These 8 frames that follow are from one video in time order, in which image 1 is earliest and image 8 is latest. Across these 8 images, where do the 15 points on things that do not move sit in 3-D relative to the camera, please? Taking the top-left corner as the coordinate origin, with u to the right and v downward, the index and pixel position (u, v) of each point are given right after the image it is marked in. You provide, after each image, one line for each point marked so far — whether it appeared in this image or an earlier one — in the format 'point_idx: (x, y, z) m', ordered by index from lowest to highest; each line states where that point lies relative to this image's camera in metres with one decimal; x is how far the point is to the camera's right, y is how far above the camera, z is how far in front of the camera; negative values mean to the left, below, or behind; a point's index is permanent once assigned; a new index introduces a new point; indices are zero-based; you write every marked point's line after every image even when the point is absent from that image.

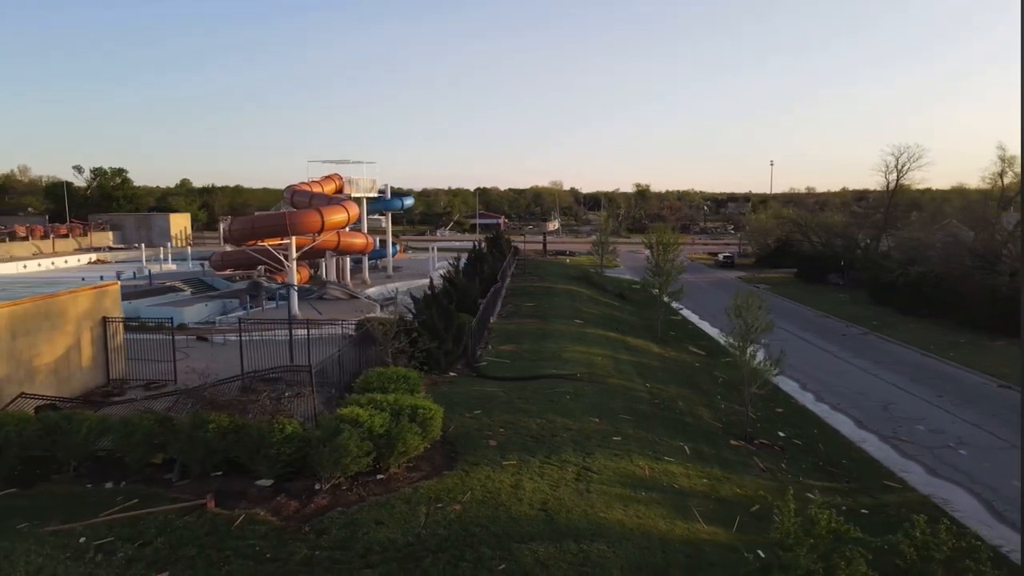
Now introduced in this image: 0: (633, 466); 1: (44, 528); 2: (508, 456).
0: (+1.6, -2.4, +11.7) m
1: (-4.7, -2.4, +8.8) m
2: (-0.1, -2.2, +11.3) m
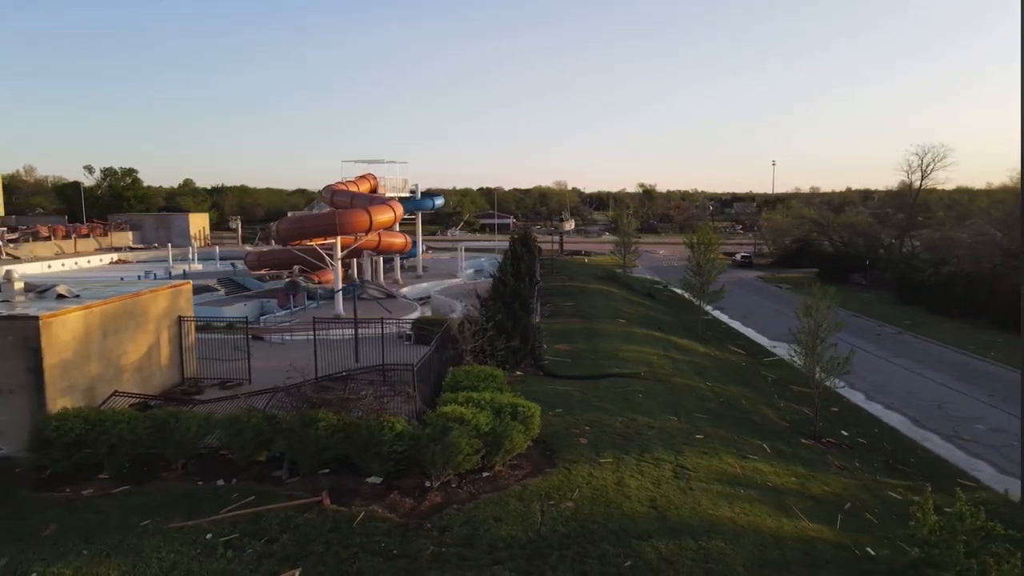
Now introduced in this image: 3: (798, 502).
0: (+2.9, -2.4, +11.7) m
1: (-3.5, -2.4, +8.9) m
2: (+1.2, -2.2, +11.3) m
3: (+3.6, -2.7, +10.8) m
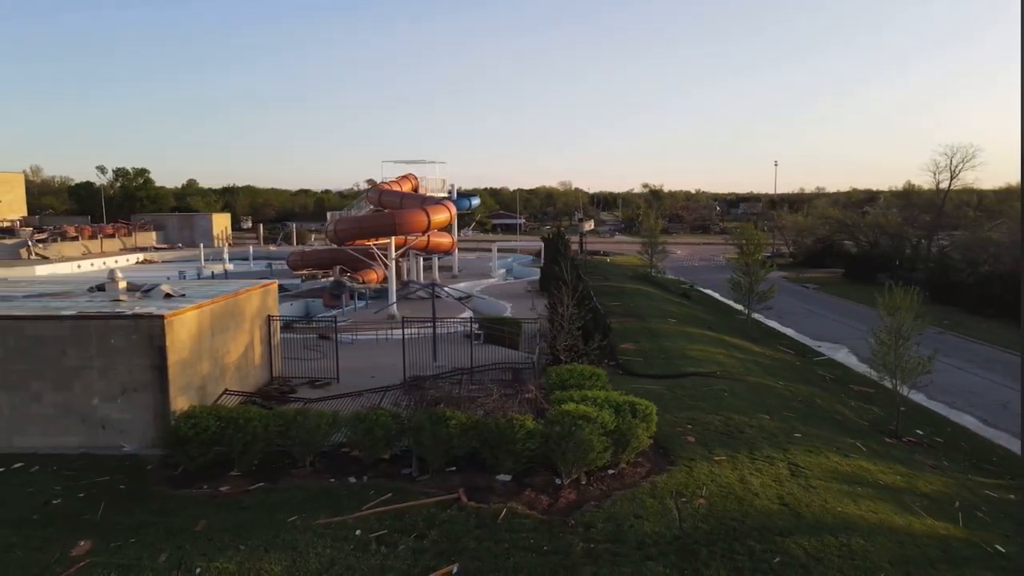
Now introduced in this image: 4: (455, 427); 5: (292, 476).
0: (+4.3, -2.4, +11.8) m
1: (-2.0, -2.4, +9.0) m
2: (+2.7, -2.2, +11.4) m
3: (+5.1, -2.7, +10.9) m
4: (-0.7, -1.6, +10.1) m
5: (-2.5, -2.2, +10.1) m
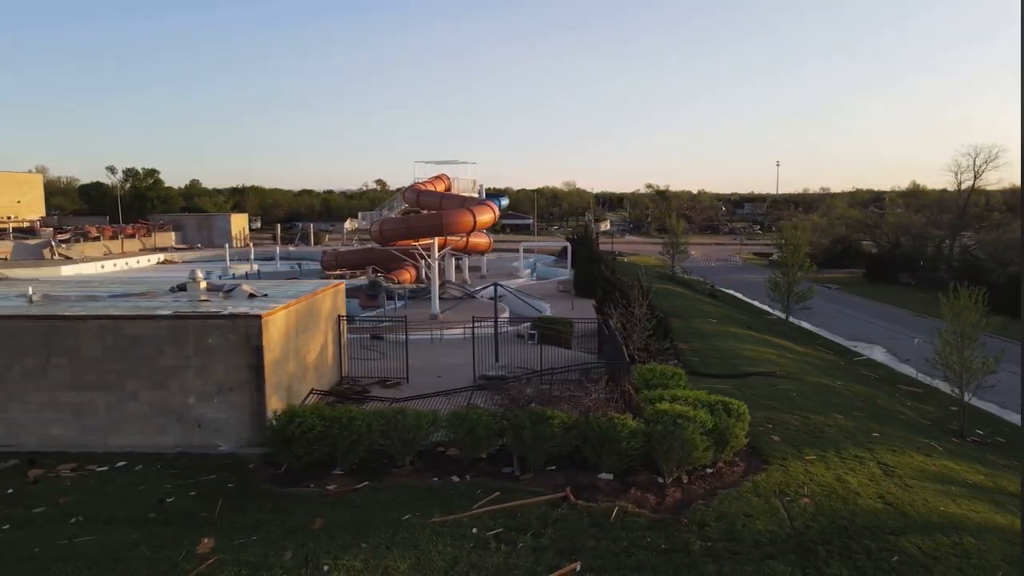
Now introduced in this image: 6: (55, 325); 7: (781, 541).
0: (+5.5, -2.4, +11.9) m
1: (-0.8, -2.4, +9.1) m
2: (+3.8, -2.2, +11.5) m
3: (+6.2, -2.7, +11.0) m
4: (+0.5, -1.6, +10.1) m
5: (-1.4, -2.2, +10.2) m
6: (-5.8, -0.5, +11.0) m
7: (+2.7, -2.5, +8.7) m
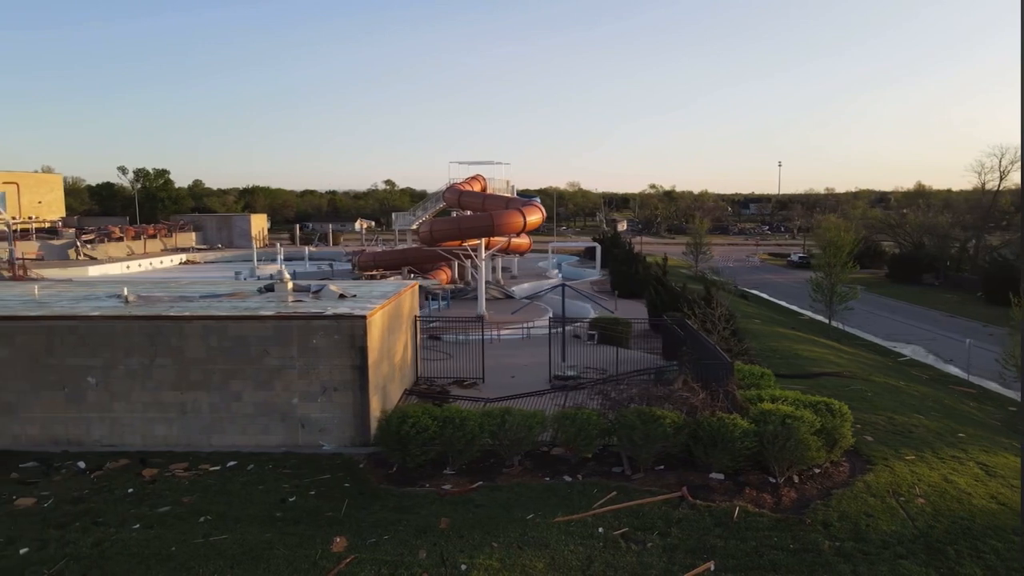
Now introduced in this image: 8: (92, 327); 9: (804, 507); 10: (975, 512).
0: (+6.8, -2.4, +11.9) m
1: (+0.4, -2.4, +9.1) m
2: (+5.2, -2.2, +11.5) m
3: (+7.5, -2.7, +11.0) m
4: (+1.8, -1.6, +10.2) m
5: (-0.1, -2.2, +10.2) m
6: (-4.5, -0.5, +11.0) m
7: (+4.0, -2.6, +8.8) m
8: (-5.4, -0.5, +11.1) m
9: (+3.2, -2.4, +9.4) m
10: (+5.1, -2.5, +9.6) m
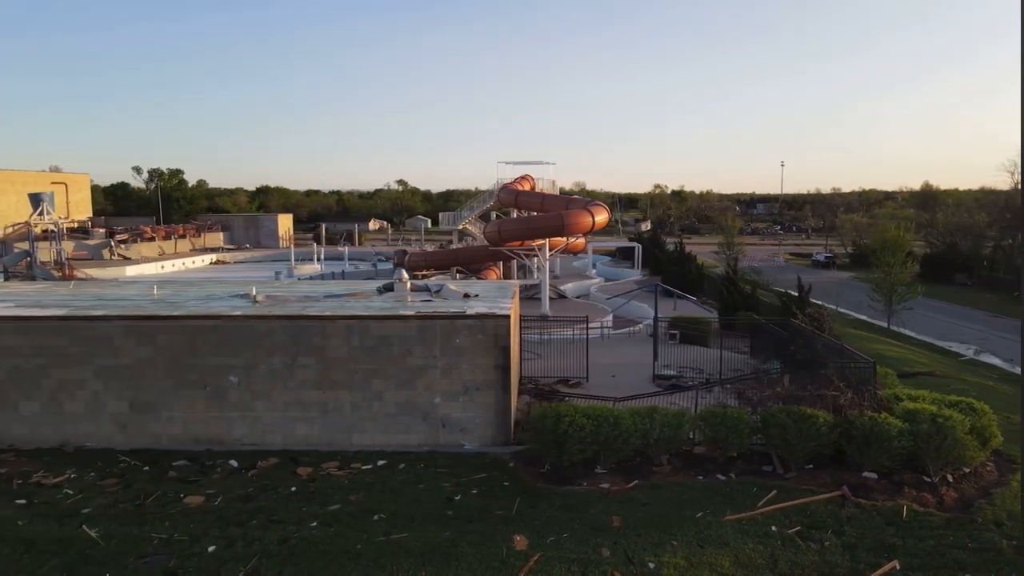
0: (+8.6, -2.4, +11.9) m
1: (+2.2, -2.4, +9.1) m
2: (+7.0, -2.2, +11.5) m
3: (+9.3, -2.7, +11.0) m
4: (+3.6, -1.6, +10.2) m
5: (+1.7, -2.2, +10.2) m
6: (-2.7, -0.5, +11.1) m
7: (+5.8, -2.5, +8.8) m
8: (-3.6, -0.5, +11.2) m
9: (+4.9, -2.4, +9.4) m
10: (+6.9, -2.4, +9.6) m
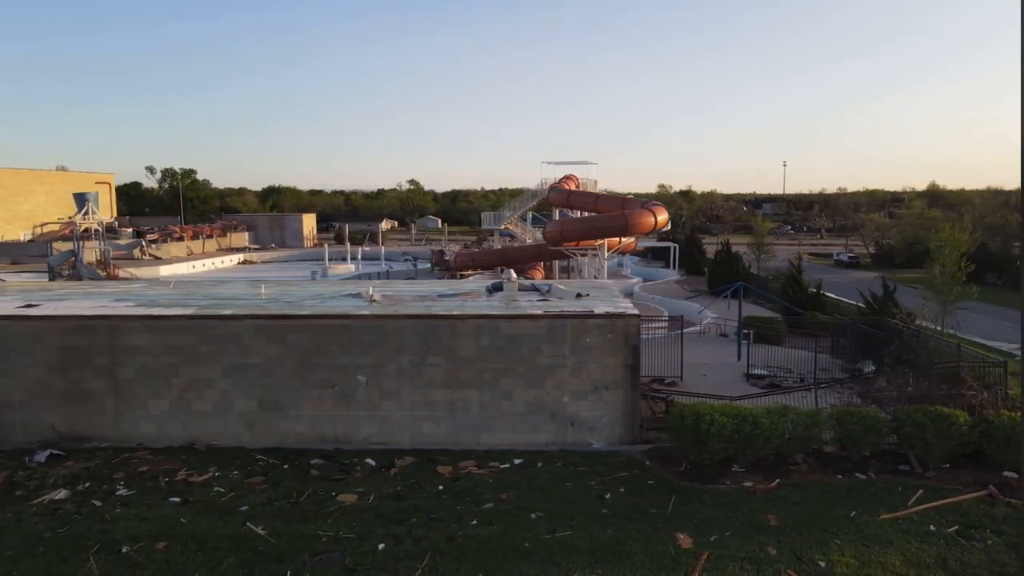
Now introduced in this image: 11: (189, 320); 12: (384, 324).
0: (+10.3, -2.4, +11.9) m
1: (+3.9, -2.4, +9.2) m
2: (+8.6, -2.2, +11.5) m
3: (+11.0, -2.7, +11.0) m
4: (+5.3, -1.6, +10.2) m
5: (+3.4, -2.2, +10.3) m
6: (-1.0, -0.5, +11.1) m
7: (+7.4, -2.5, +8.8) m
8: (-1.9, -0.5, +11.2) m
9: (+6.6, -2.4, +9.5) m
10: (+8.5, -2.4, +9.6) m
11: (-4.2, -0.4, +11.2) m
12: (-1.7, -0.5, +11.2) m
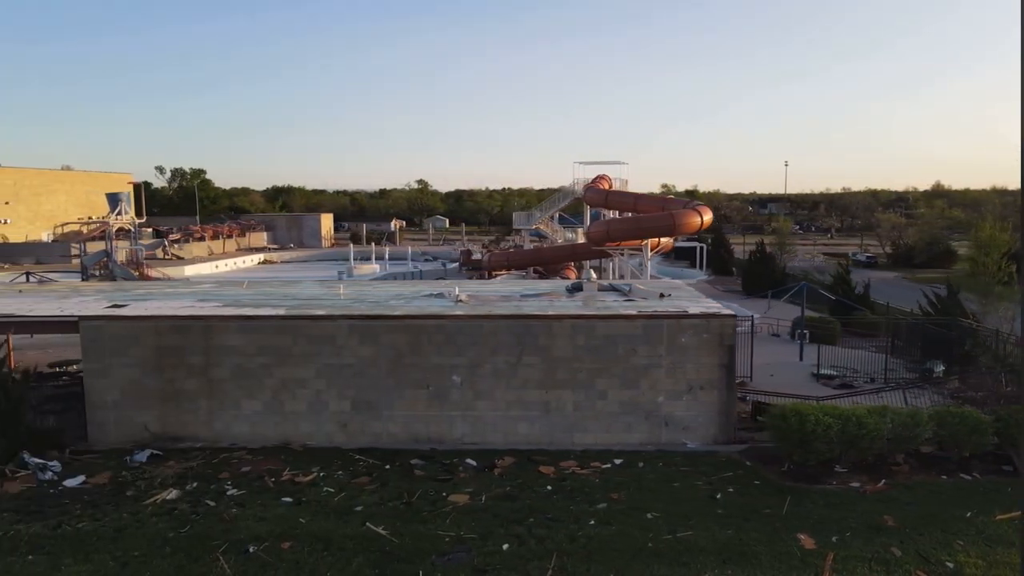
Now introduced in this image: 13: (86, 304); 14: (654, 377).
0: (+11.5, -2.4, +11.8) m
1: (+5.1, -2.4, +9.1) m
2: (+9.8, -2.2, +11.5) m
3: (+12.2, -2.7, +10.9) m
4: (+6.5, -1.6, +10.2) m
5: (+4.6, -2.2, +10.3) m
6: (+0.2, -0.5, +11.1) m
7: (+8.6, -2.5, +8.8) m
8: (-0.7, -0.5, +11.2) m
9: (+7.8, -2.4, +9.4) m
10: (+9.7, -2.4, +9.5) m
11: (-2.9, -0.4, +11.2) m
12: (-0.4, -0.5, +11.2) m
13: (-6.3, -0.2, +12.8) m
14: (+1.8, -1.1, +11.2) m
